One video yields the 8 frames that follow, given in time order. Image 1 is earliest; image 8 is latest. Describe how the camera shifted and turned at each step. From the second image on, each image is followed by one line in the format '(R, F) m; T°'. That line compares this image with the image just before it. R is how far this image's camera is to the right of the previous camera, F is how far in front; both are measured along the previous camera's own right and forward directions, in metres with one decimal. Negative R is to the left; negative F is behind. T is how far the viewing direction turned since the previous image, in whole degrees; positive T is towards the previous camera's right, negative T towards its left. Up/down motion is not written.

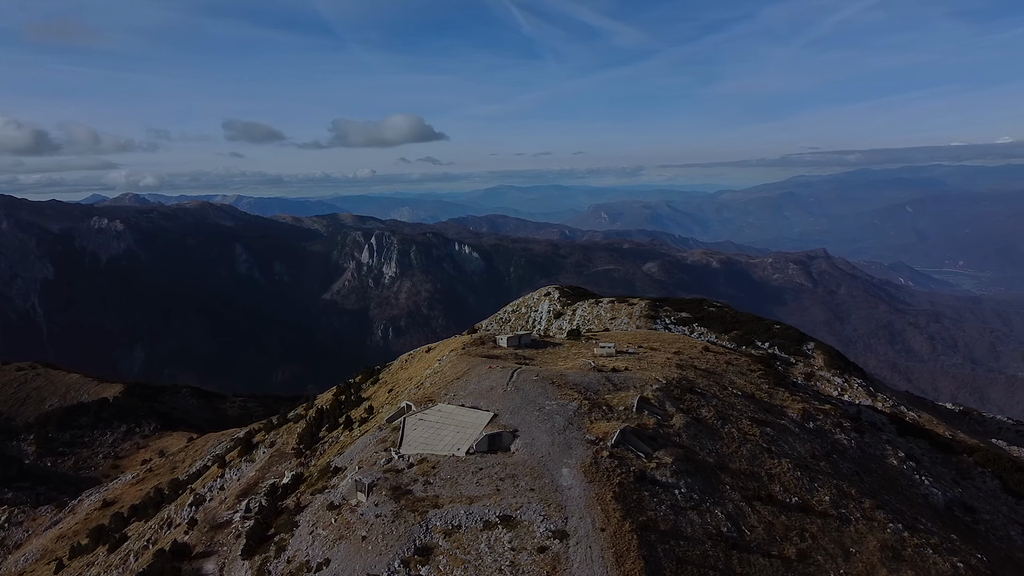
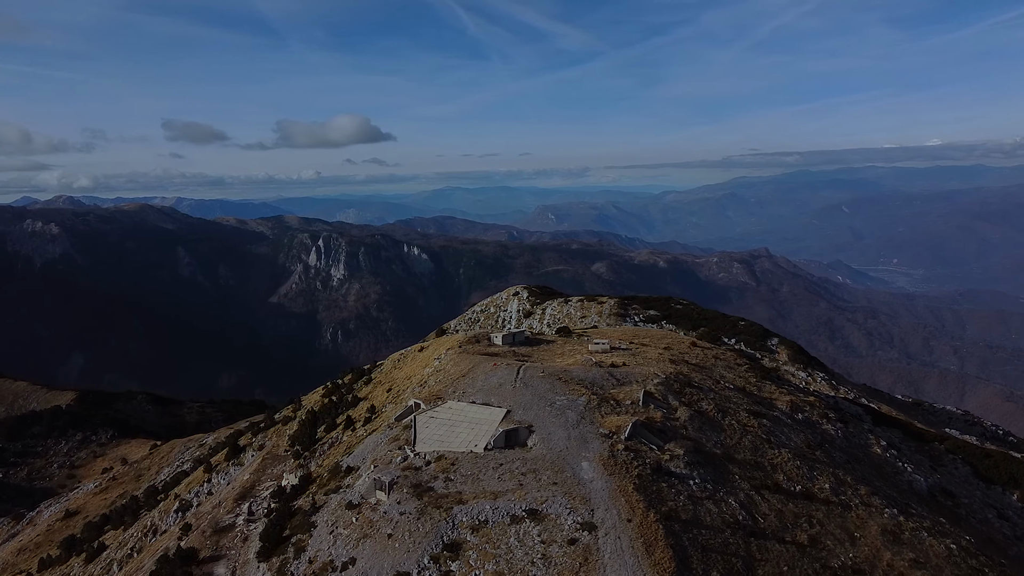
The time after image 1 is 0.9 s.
(-1.9, -0.1) m; +4°
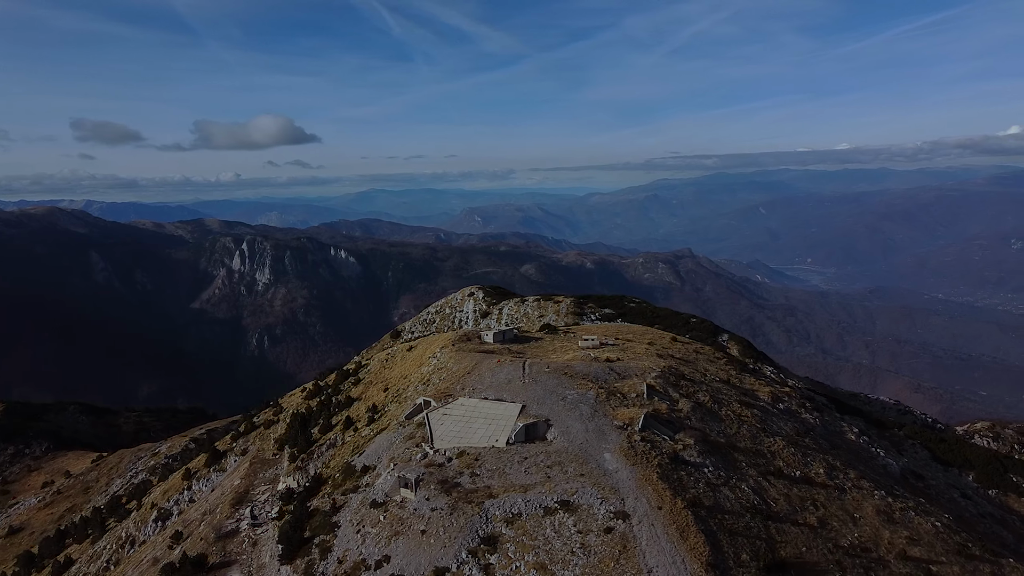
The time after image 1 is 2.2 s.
(-2.6, -0.1) m; +5°
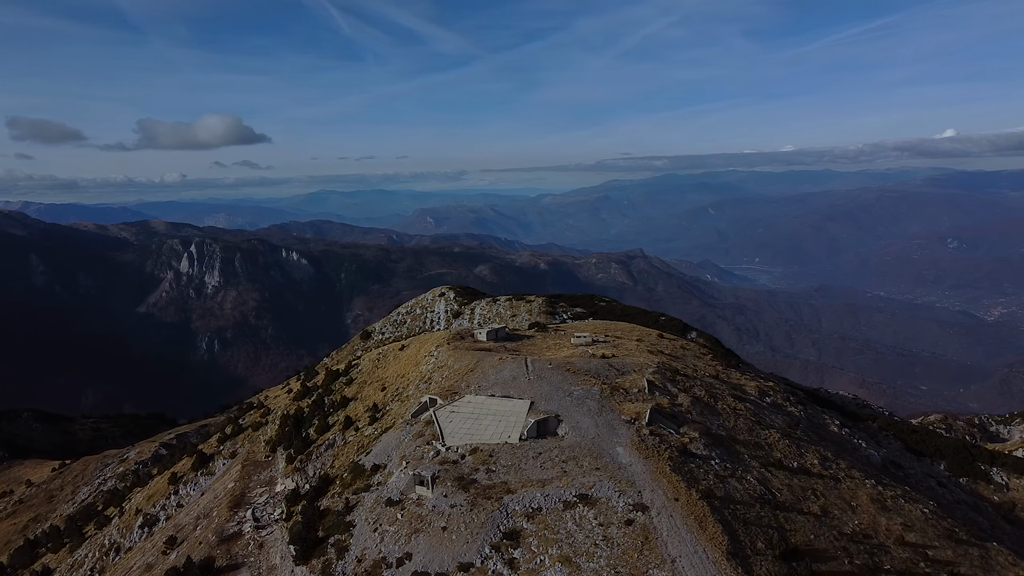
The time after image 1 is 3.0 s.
(-1.7, -0.1) m; +3°
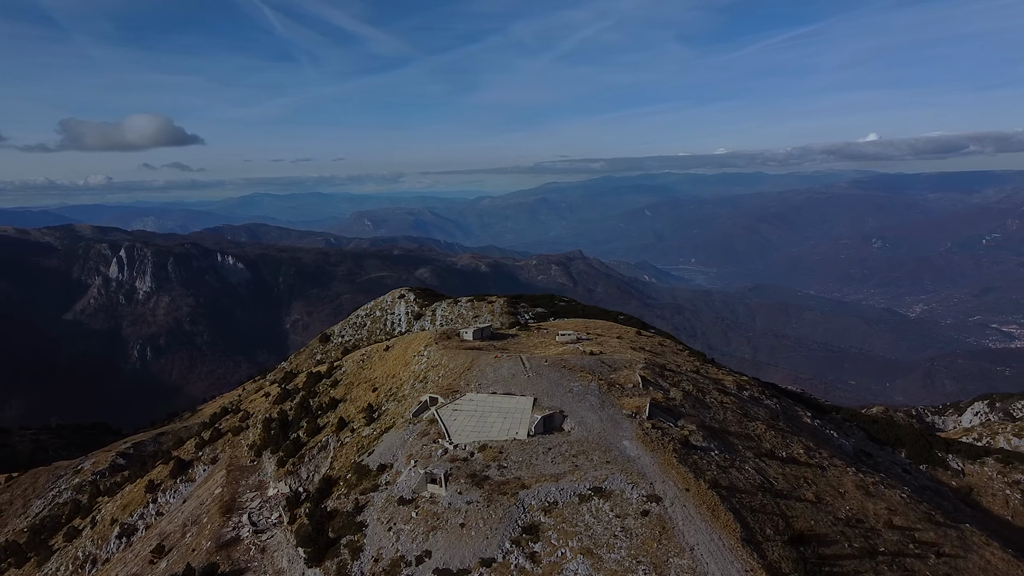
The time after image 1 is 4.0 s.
(-1.9, -0.1) m; +4°
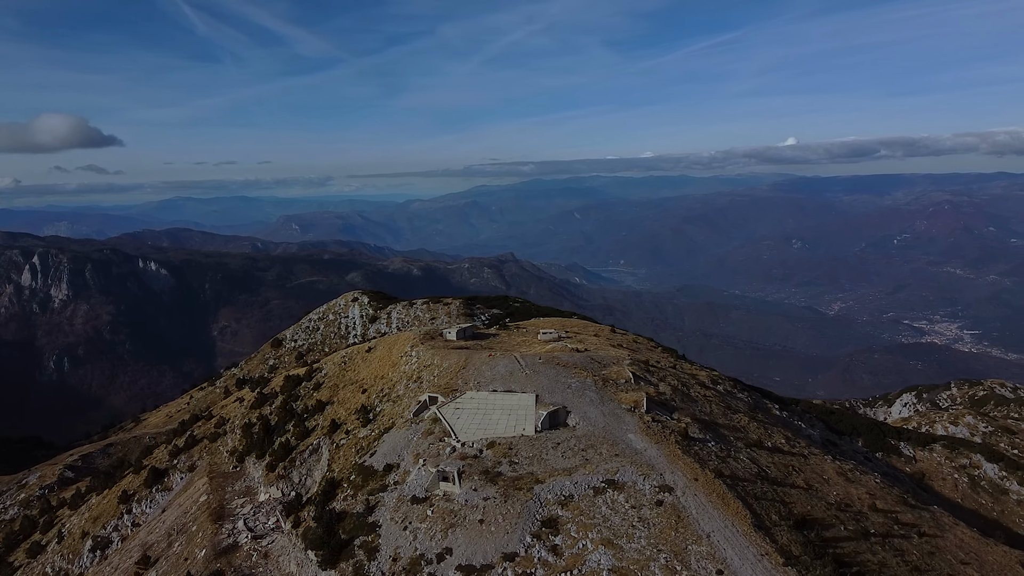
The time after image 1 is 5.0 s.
(-2.2, -0.1) m; +5°
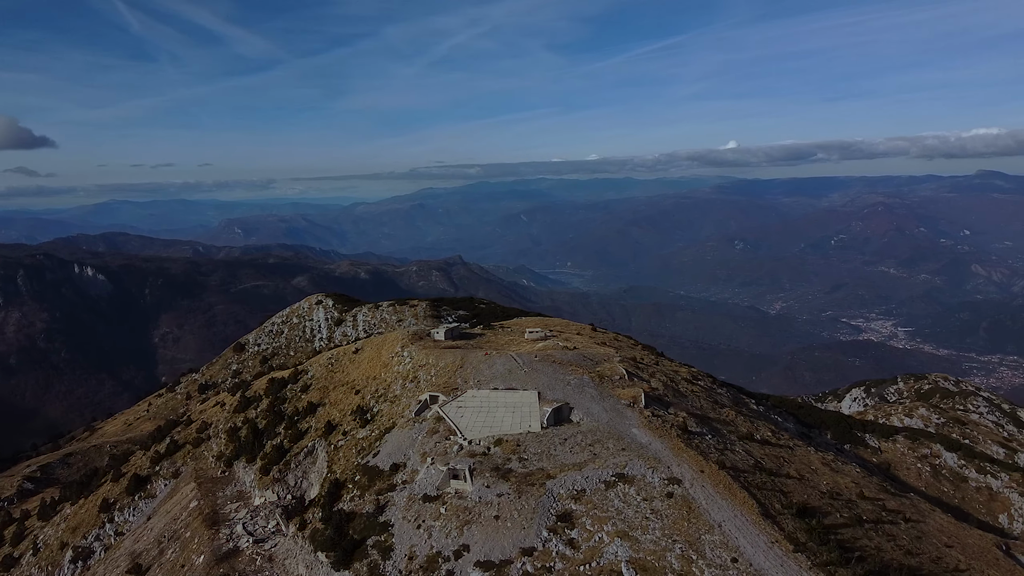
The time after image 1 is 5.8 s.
(-1.7, -0.1) m; +4°
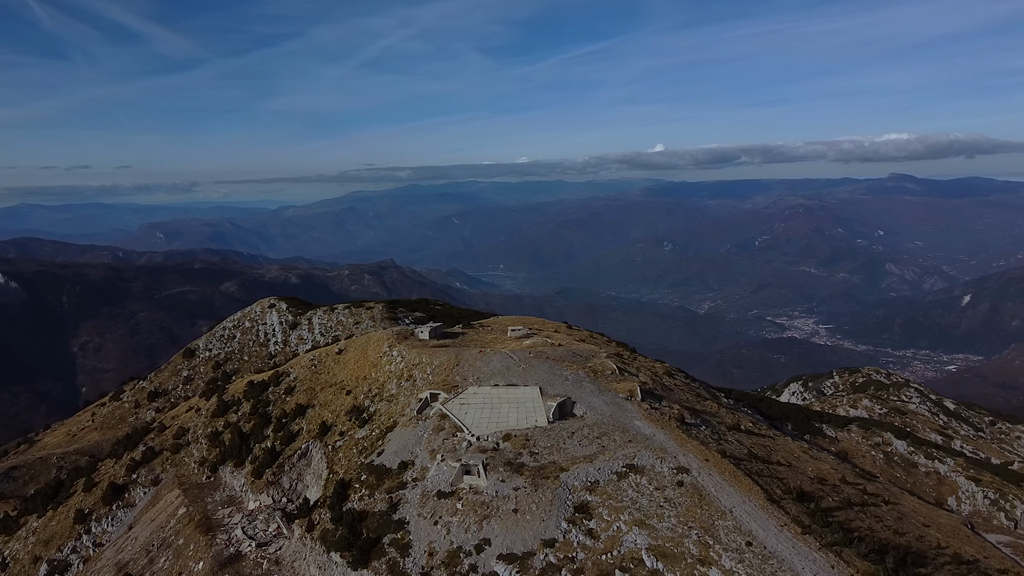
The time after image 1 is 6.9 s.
(-2.2, -0.2) m; +5°
